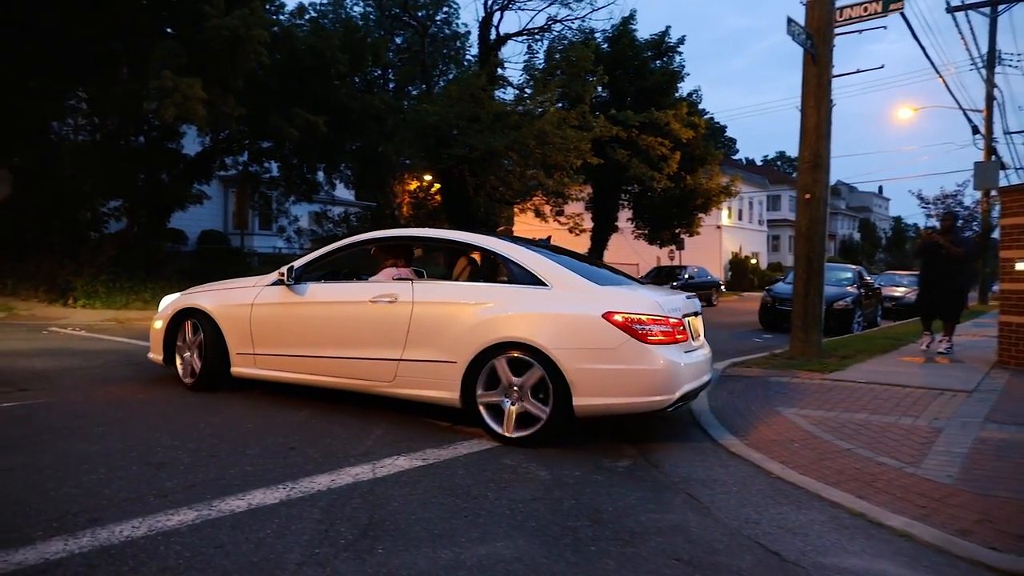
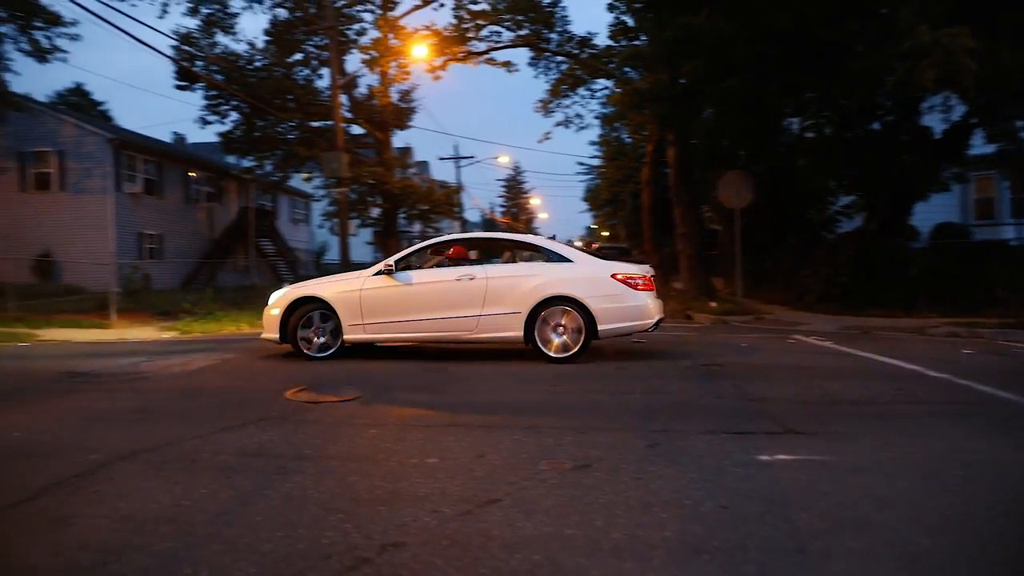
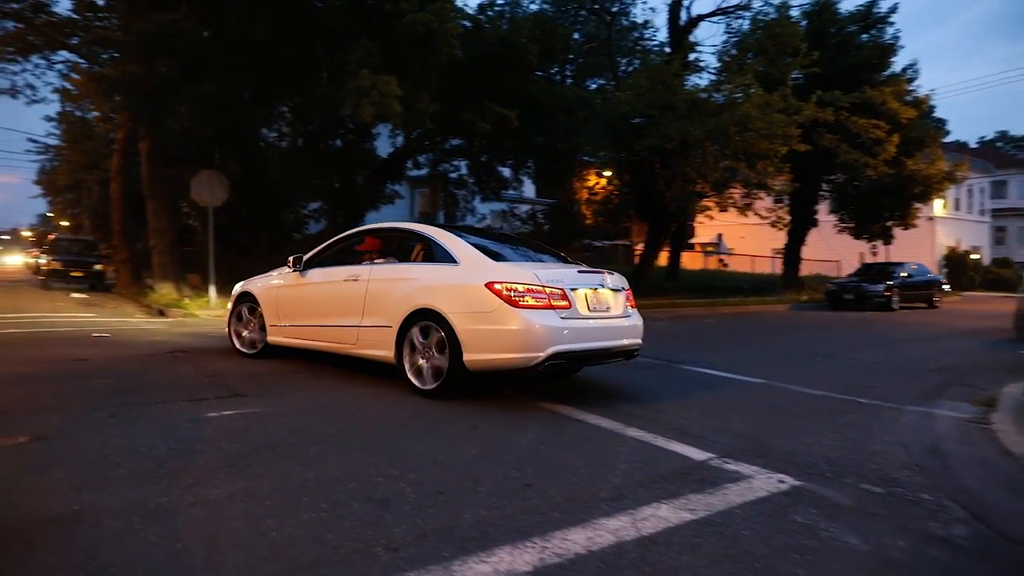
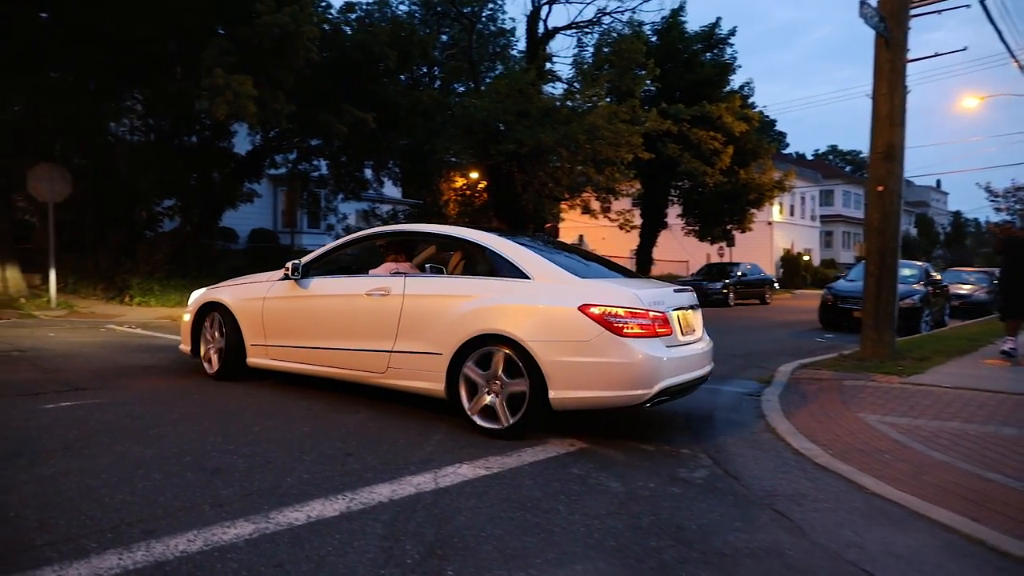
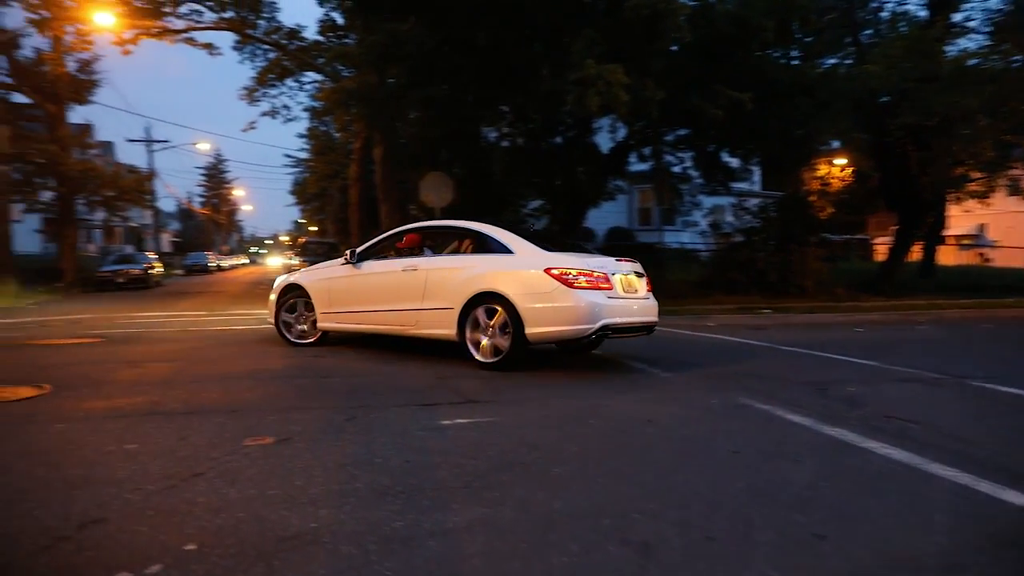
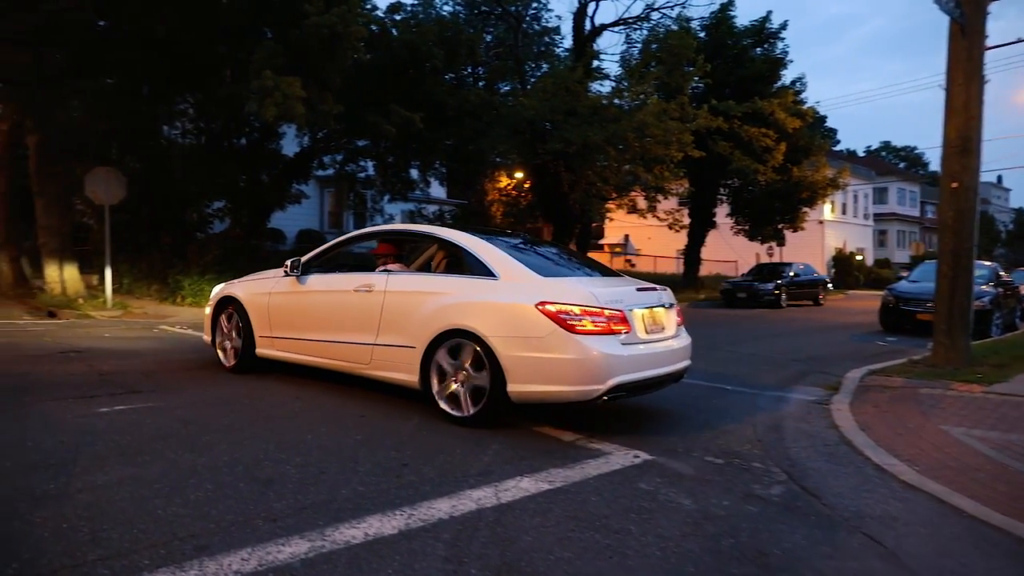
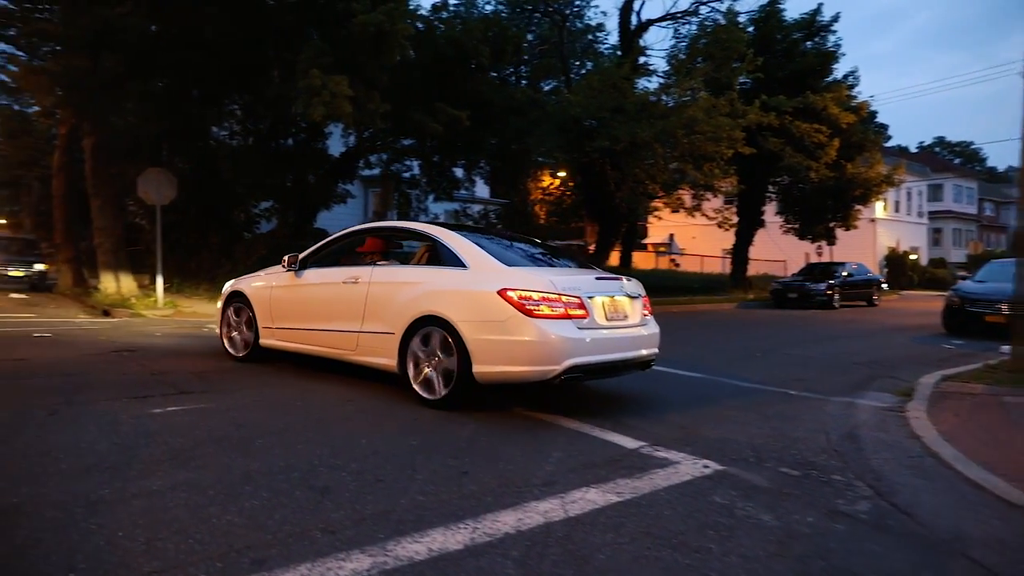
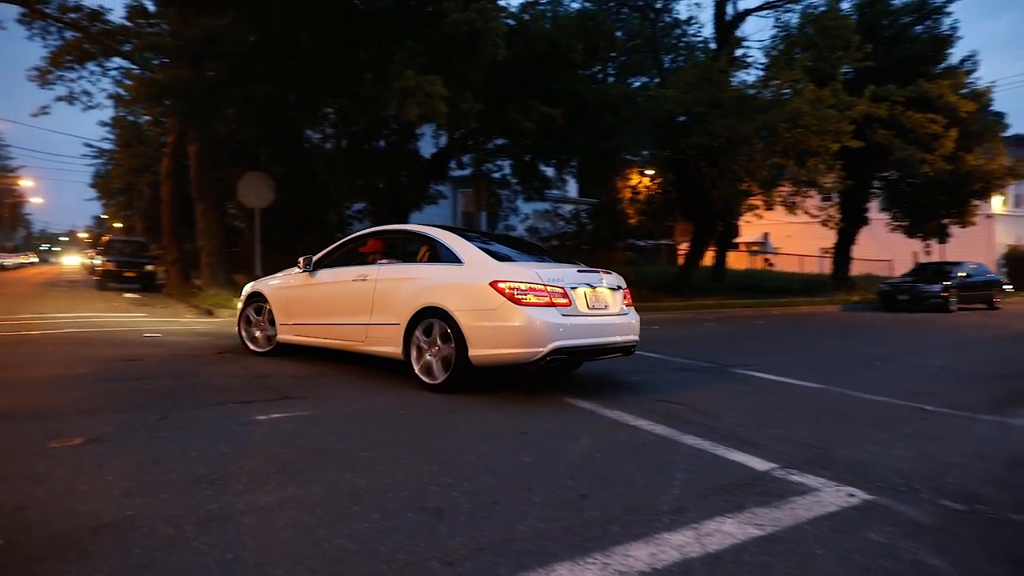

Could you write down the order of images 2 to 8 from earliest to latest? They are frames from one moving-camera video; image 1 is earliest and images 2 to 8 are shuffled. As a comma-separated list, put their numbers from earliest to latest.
4, 6, 7, 3, 8, 5, 2
